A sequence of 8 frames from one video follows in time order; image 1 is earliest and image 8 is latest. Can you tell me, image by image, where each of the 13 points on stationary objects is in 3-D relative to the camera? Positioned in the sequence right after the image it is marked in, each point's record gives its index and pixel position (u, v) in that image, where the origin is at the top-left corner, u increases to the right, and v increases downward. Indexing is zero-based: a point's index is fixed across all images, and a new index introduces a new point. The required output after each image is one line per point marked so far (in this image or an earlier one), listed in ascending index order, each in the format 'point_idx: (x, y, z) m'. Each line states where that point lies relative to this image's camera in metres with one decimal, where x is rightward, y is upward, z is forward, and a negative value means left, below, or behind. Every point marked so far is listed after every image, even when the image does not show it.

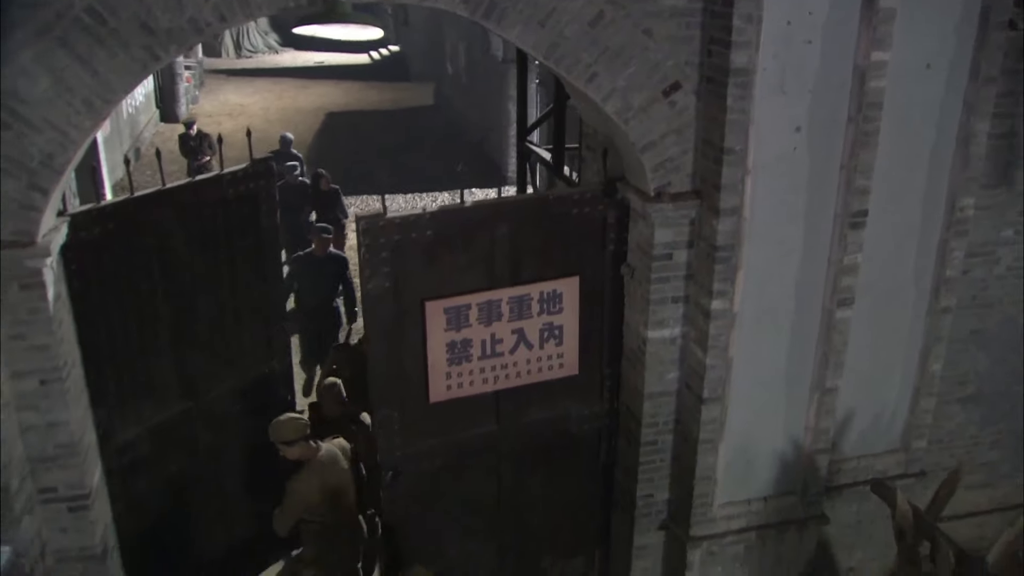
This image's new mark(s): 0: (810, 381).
0: (+1.5, -0.4, +5.0) m
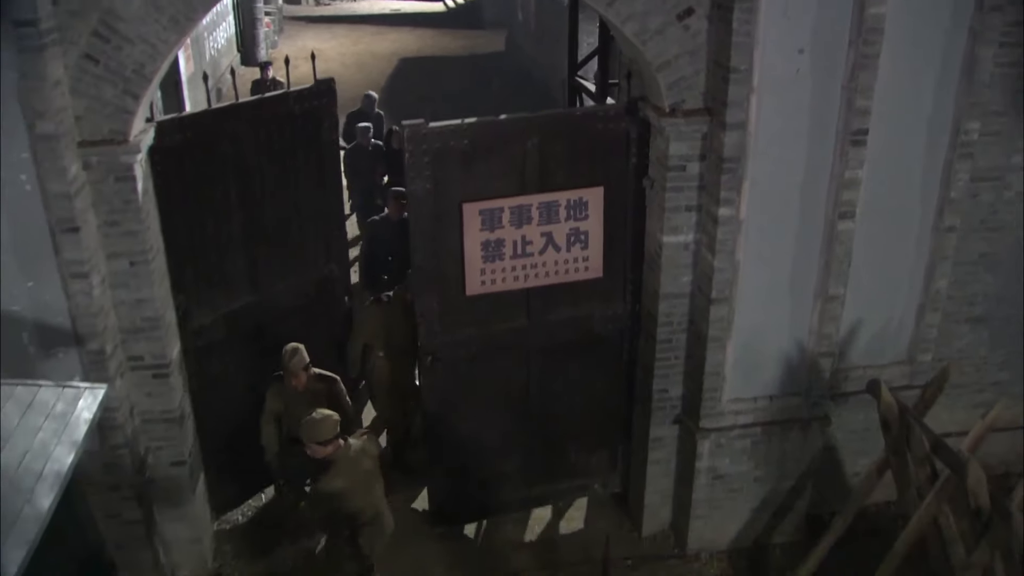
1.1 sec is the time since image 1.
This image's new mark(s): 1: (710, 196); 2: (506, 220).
0: (+1.6, 0.0, +5.5) m
1: (+1.0, +0.5, +5.2) m
2: (0.0, +0.4, +5.4) m
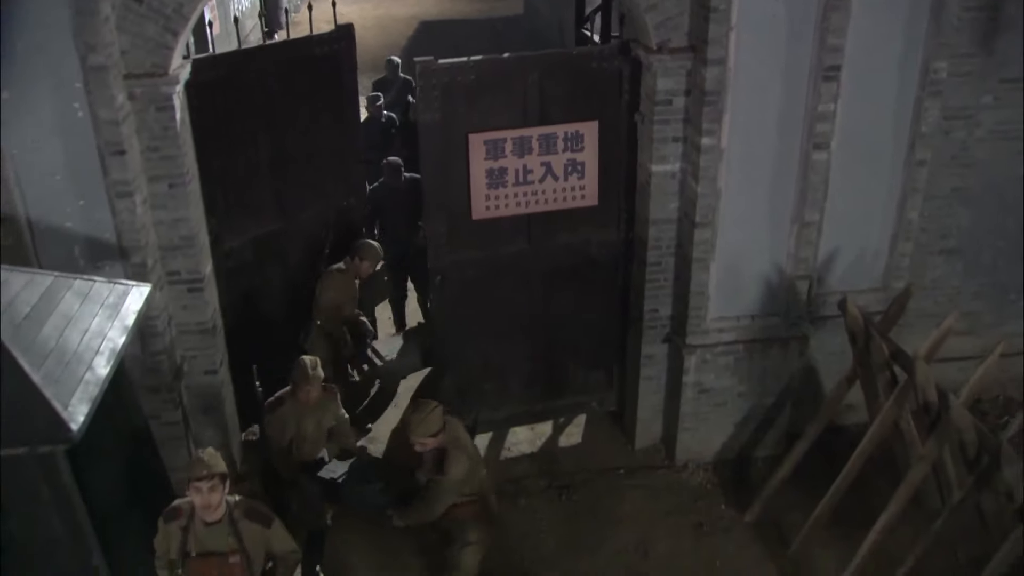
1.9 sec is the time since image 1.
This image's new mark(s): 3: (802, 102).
0: (+1.6, +0.4, +6.0) m
1: (+1.0, +0.9, +5.7) m
2: (0.0, +0.8, +5.9) m
3: (+1.6, +1.0, +5.6) m
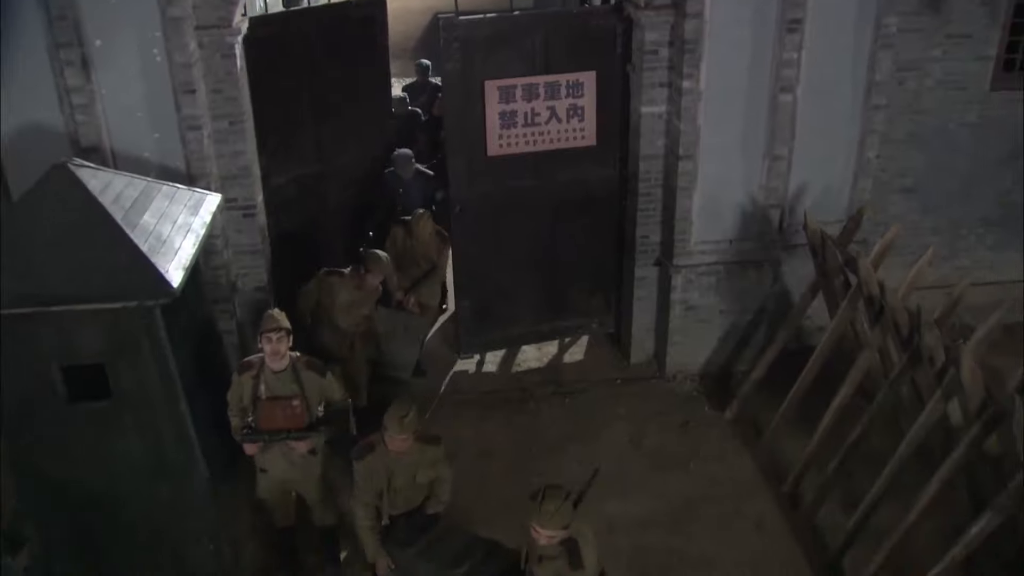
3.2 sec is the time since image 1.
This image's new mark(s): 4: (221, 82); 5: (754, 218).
0: (+1.7, +0.9, +6.9) m
1: (+1.1, +1.4, +6.6) m
2: (0.0, +1.3, +6.8) m
3: (+1.7, +1.5, +6.6) m
4: (-1.8, +1.3, +6.4) m
5: (+1.7, +0.5, +7.1) m
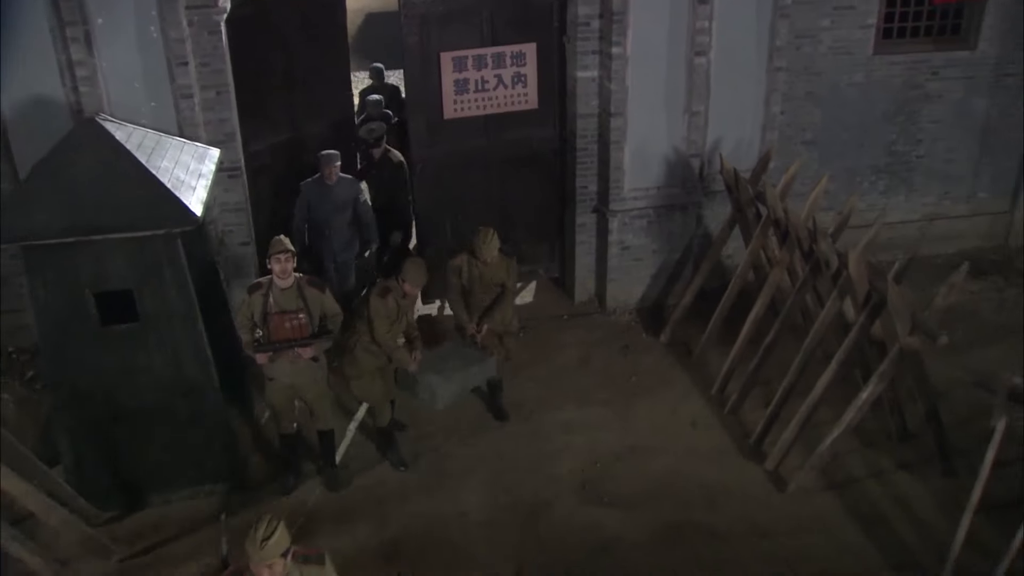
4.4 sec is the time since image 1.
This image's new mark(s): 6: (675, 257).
0: (+1.3, +1.4, +8.0) m
1: (+0.7, +1.9, +7.6) m
2: (-0.3, +1.7, +7.8) m
3: (+1.3, +2.0, +7.6) m
4: (-2.1, +1.6, +7.2) m
5: (+1.3, +1.0, +8.2) m
6: (+1.4, +0.3, +8.5) m
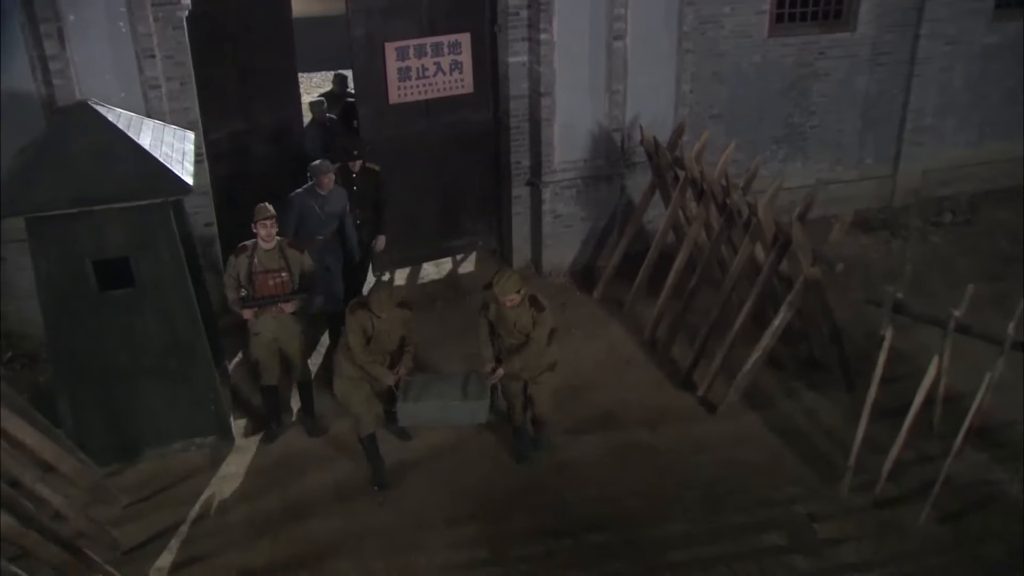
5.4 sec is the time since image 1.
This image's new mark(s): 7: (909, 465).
0: (+0.8, +1.8, +8.9) m
1: (+0.2, +2.2, +8.5) m
2: (-0.8, +2.0, +8.5) m
3: (+0.8, +2.4, +8.5) m
4: (-2.6, +1.8, +7.8) m
5: (+0.8, +1.3, +9.1) m
6: (+0.8, +0.6, +9.4) m
7: (+2.6, -1.1, +6.6) m
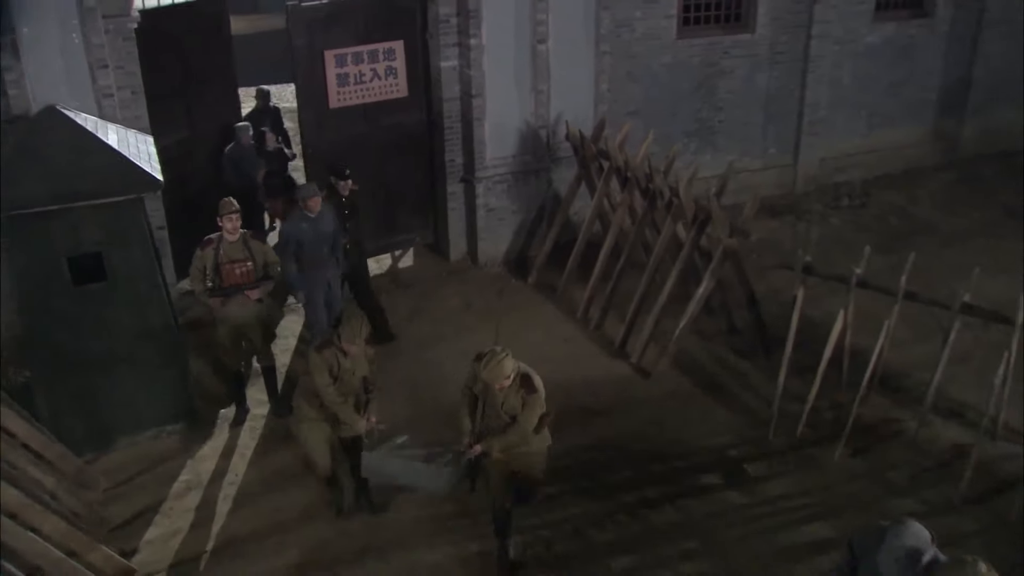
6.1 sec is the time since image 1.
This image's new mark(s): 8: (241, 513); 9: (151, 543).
0: (+0.2, +1.9, +9.5) m
1: (-0.4, +2.3, +9.1) m
2: (-1.4, +2.0, +9.1) m
3: (+0.1, +2.5, +9.2) m
4: (-3.1, +1.8, +8.2) m
5: (+0.2, +1.4, +9.7) m
6: (+0.2, +0.7, +10.1) m
7: (+2.3, -0.9, +7.4) m
8: (-1.8, -1.4, +6.6) m
9: (-2.2, -1.6, +6.3) m
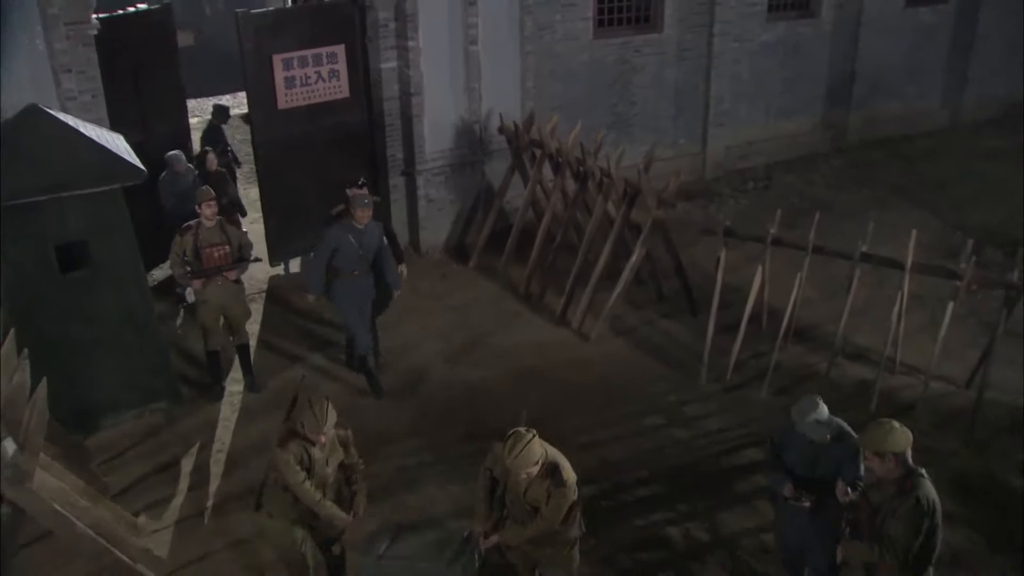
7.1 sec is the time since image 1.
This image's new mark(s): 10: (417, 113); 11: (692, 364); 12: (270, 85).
0: (-0.5, +2.0, +10.3) m
1: (-1.1, +2.4, +9.8) m
2: (-2.1, +2.1, +9.7) m
3: (-0.5, +2.7, +10.0) m
4: (-3.6, +1.9, +8.6) m
5: (-0.5, +1.6, +10.5) m
6: (-0.4, +0.9, +10.8) m
7: (+1.9, -0.6, +8.3) m
8: (-2.0, -1.3, +7.1) m
9: (-2.4, -1.4, +6.8) m
10: (-0.9, +1.7, +10.1) m
11: (+1.5, -0.6, +8.3) m
12: (-2.3, +1.9, +9.6) m
